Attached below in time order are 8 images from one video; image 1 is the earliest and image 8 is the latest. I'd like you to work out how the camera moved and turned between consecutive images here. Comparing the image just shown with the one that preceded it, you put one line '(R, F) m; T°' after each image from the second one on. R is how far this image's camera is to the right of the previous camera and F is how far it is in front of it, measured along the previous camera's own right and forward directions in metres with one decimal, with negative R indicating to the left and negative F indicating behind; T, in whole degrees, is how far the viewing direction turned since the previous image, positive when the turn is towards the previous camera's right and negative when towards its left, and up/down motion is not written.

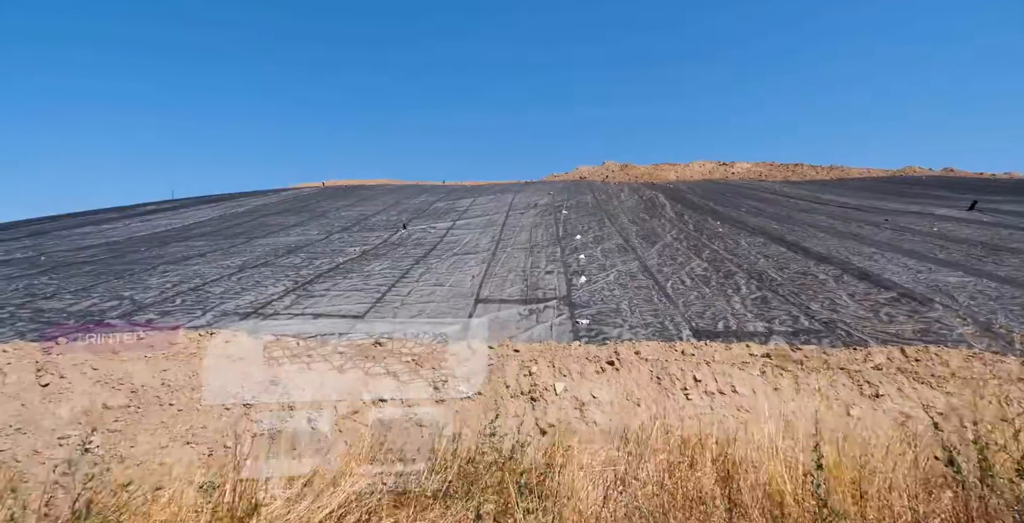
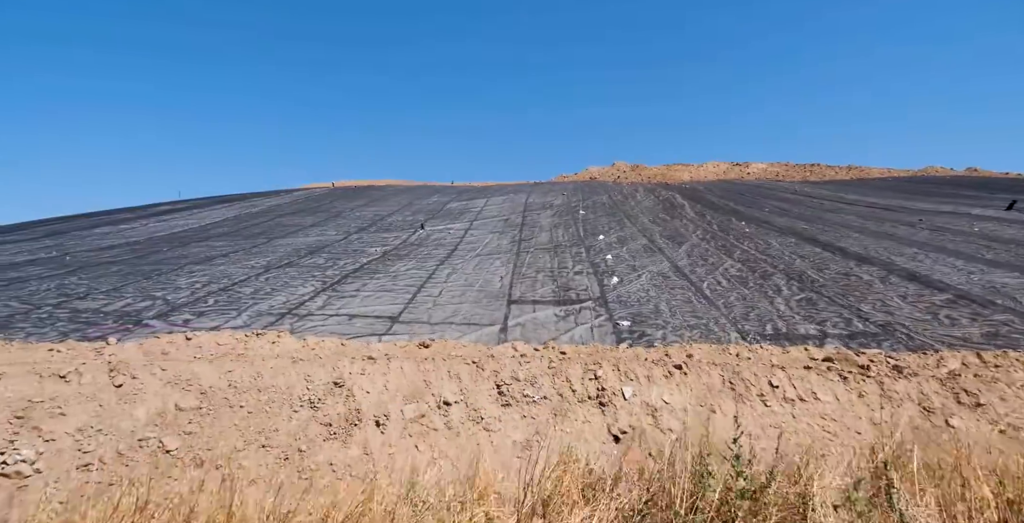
(-0.6, +0.1) m; -1°
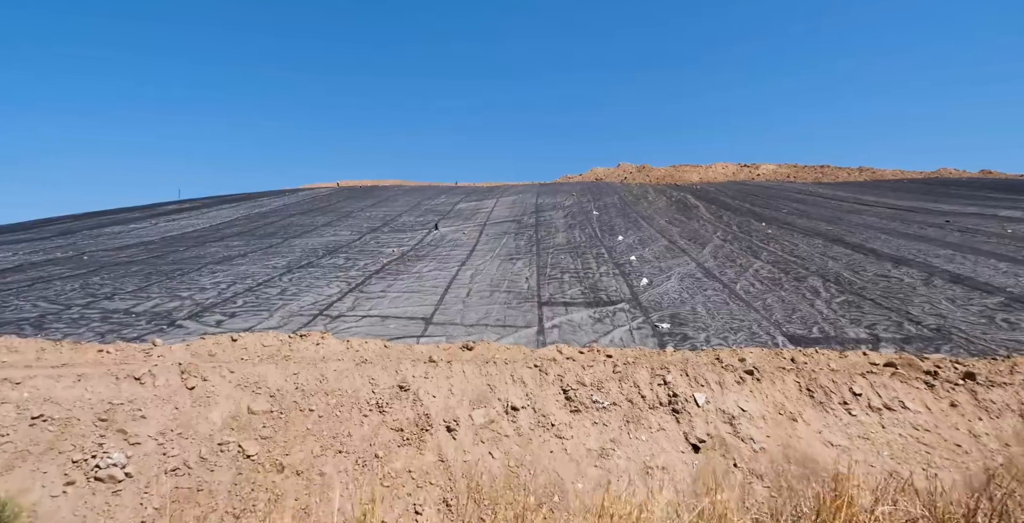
(-0.6, +0.1) m; -1°
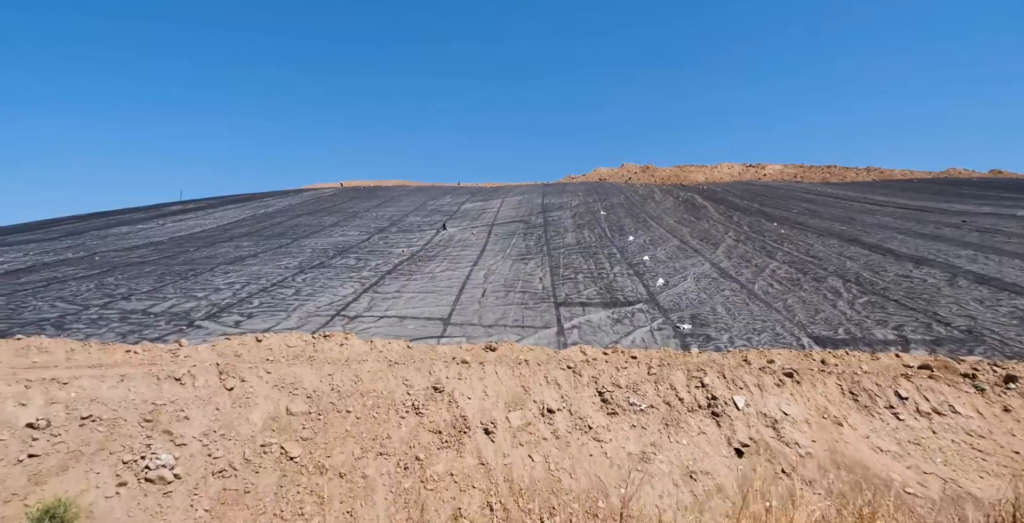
(-0.3, +0.1) m; 0°
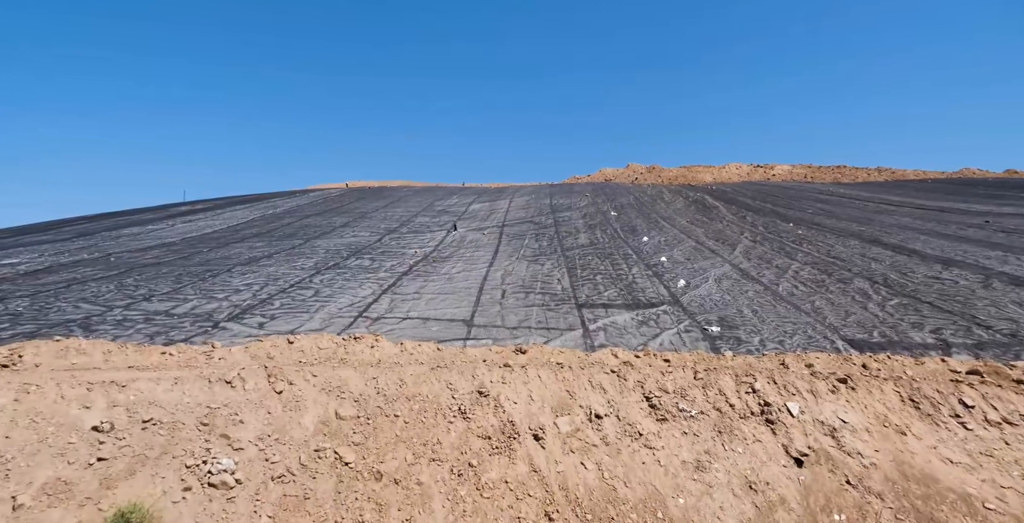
(-0.4, +0.1) m; -1°
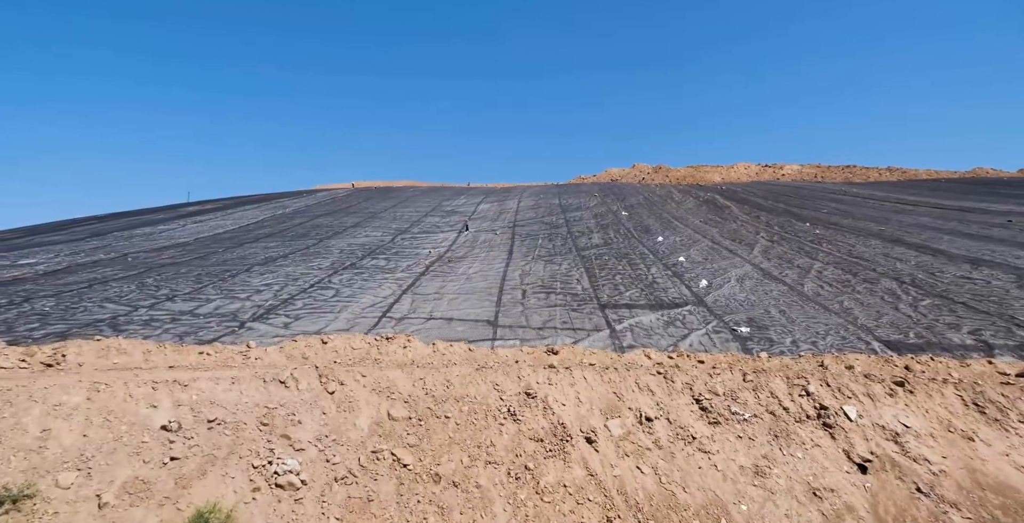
(-0.4, 0.0) m; -1°
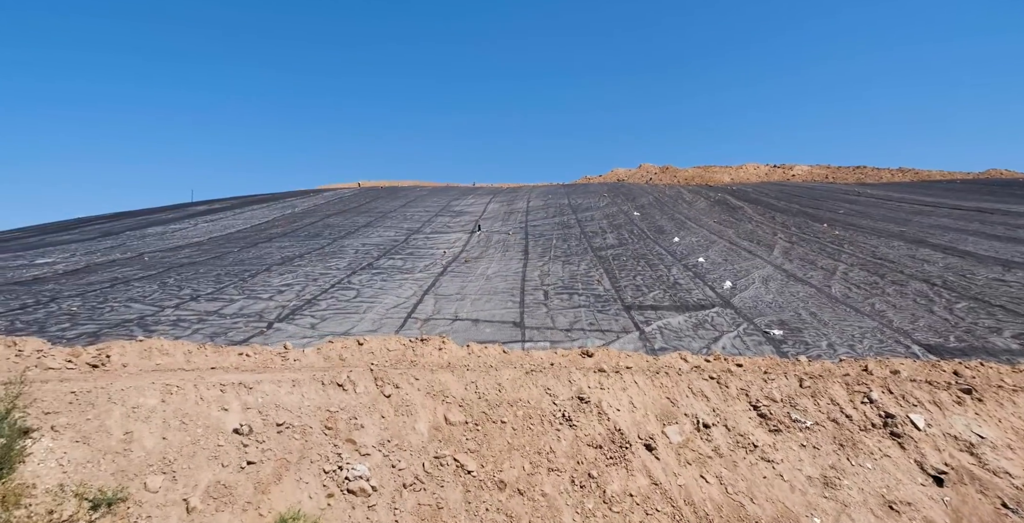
(-0.4, +0.1) m; -1°
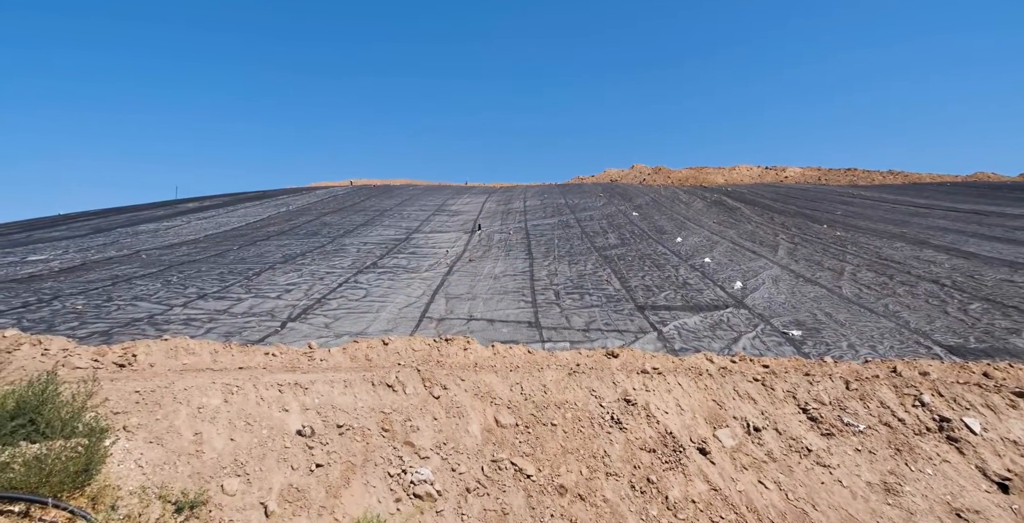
(-0.5, +0.1) m; +1°
